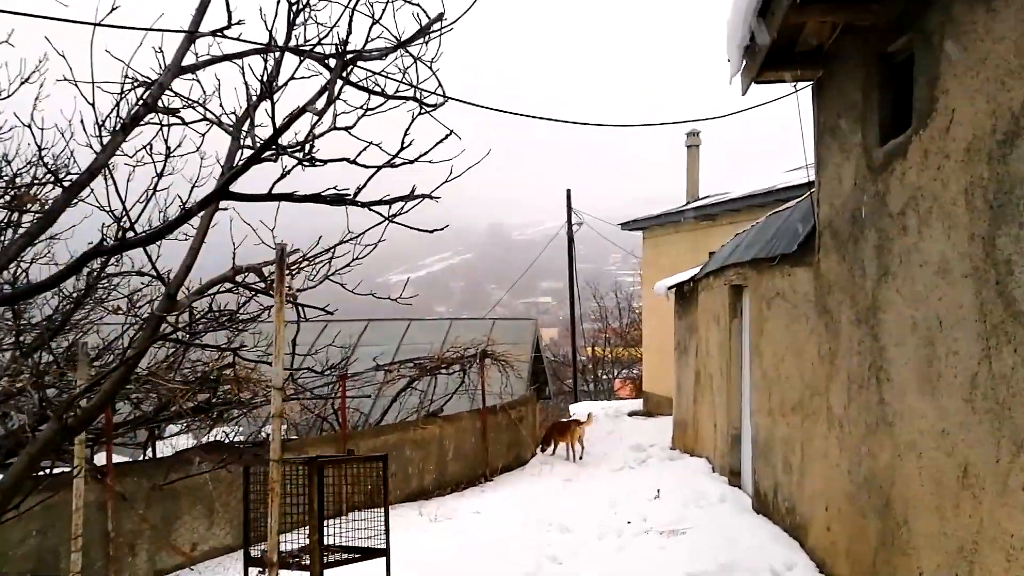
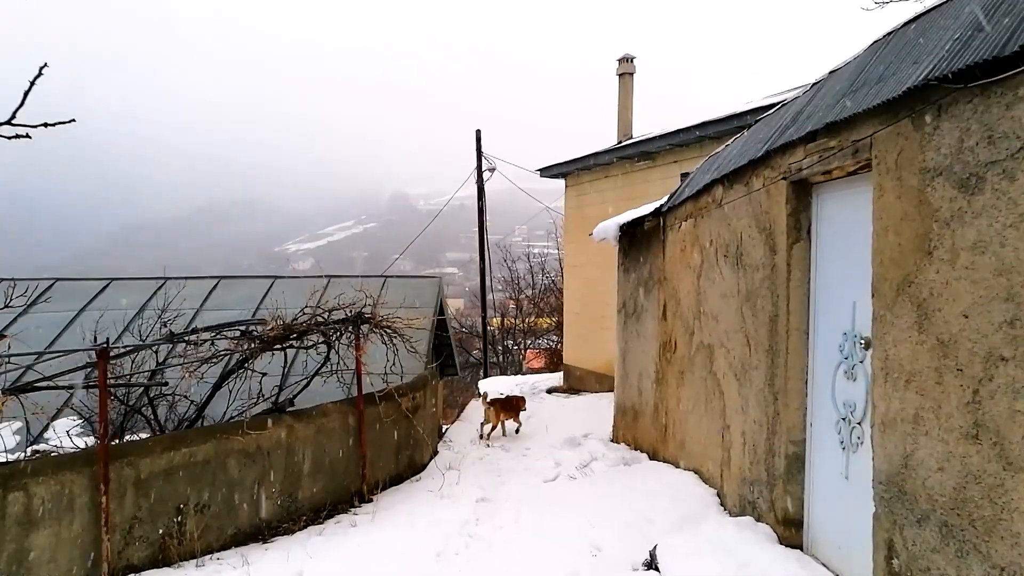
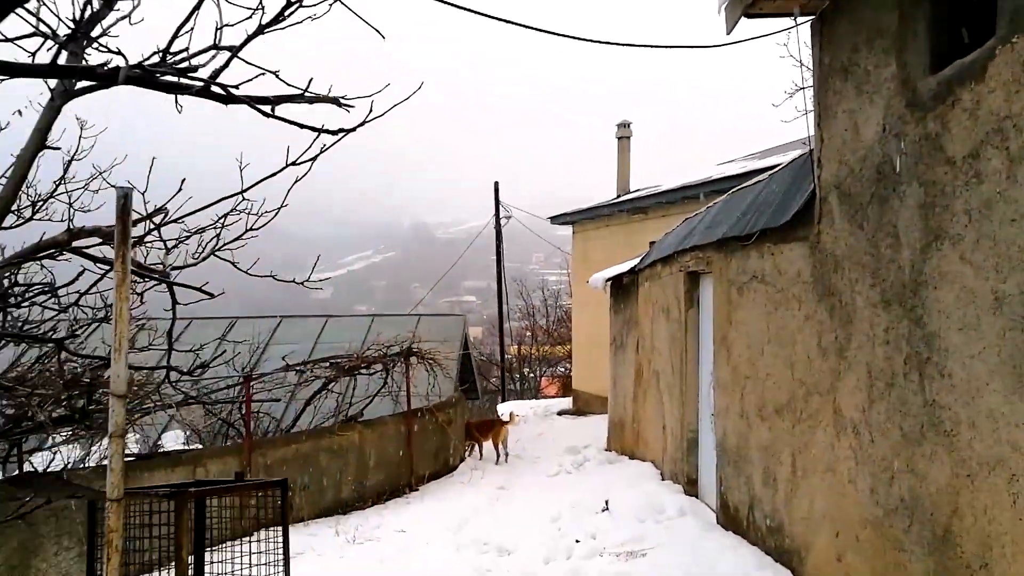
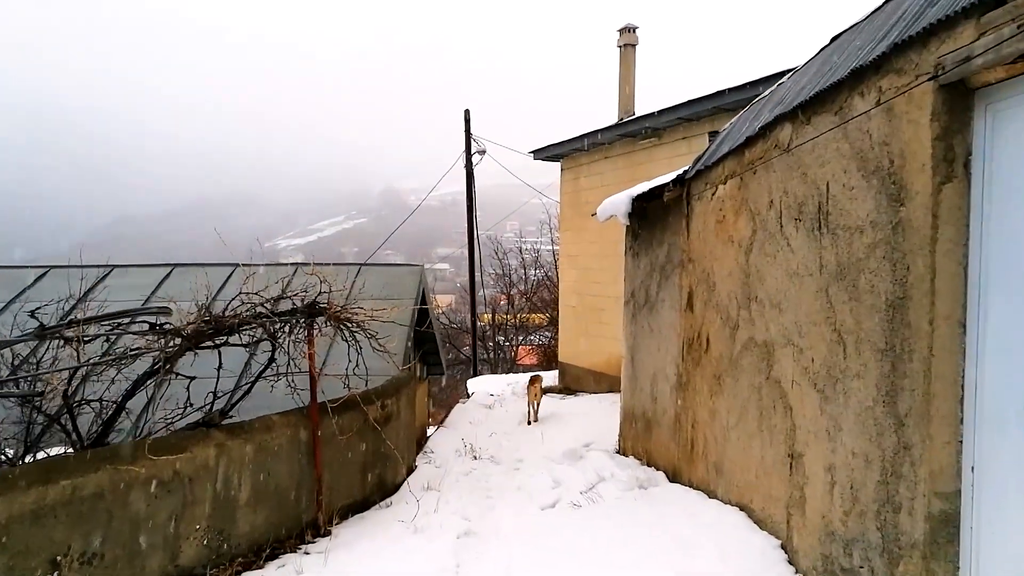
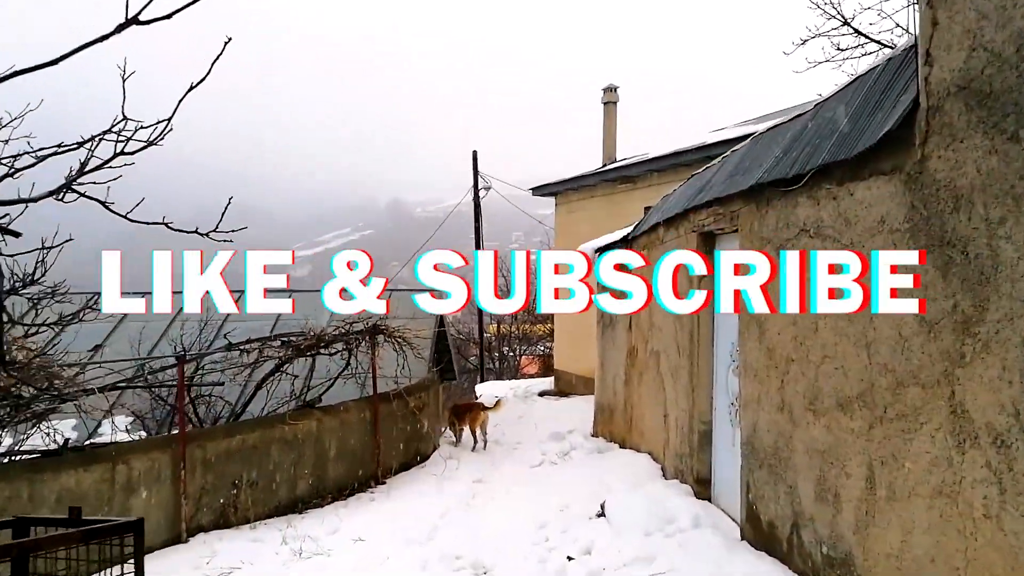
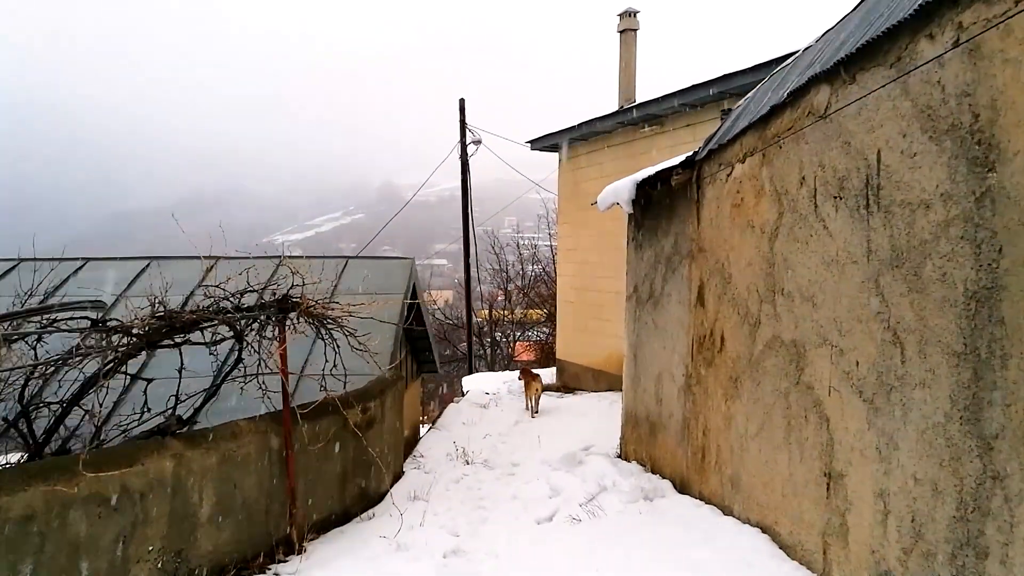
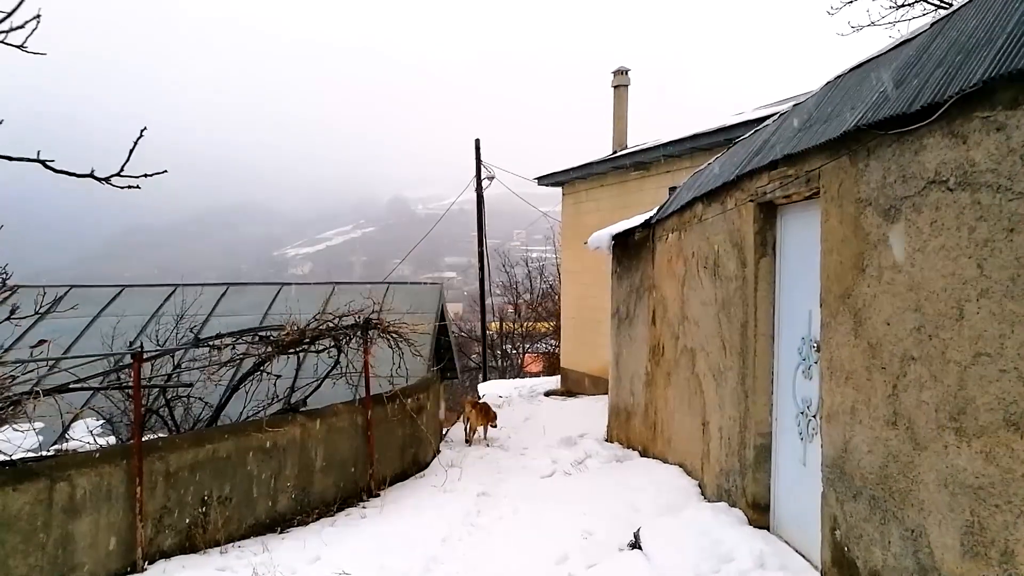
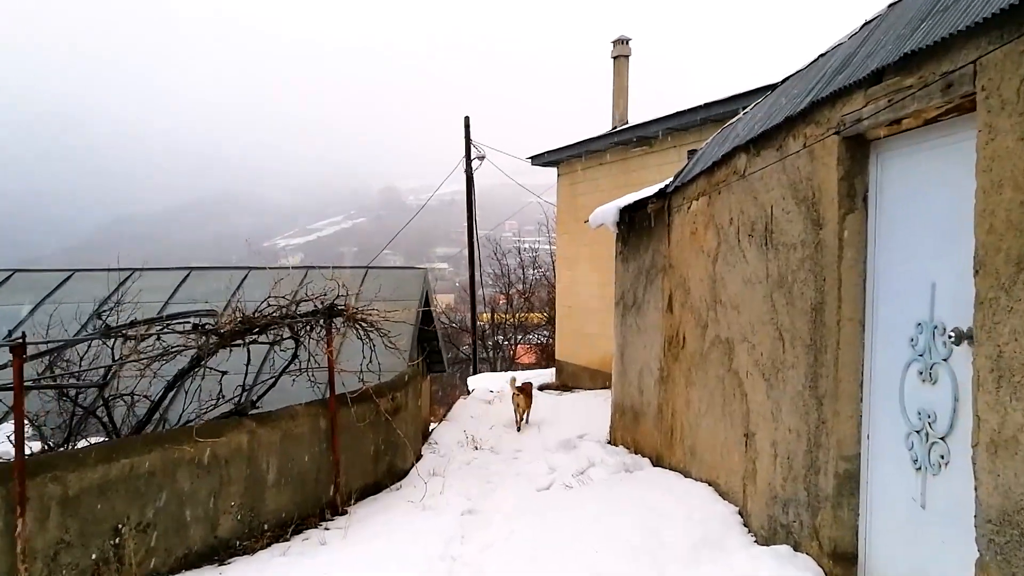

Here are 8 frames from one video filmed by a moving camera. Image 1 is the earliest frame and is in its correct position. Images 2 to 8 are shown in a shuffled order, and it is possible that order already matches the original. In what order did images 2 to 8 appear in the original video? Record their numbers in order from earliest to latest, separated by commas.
3, 5, 7, 2, 8, 4, 6
